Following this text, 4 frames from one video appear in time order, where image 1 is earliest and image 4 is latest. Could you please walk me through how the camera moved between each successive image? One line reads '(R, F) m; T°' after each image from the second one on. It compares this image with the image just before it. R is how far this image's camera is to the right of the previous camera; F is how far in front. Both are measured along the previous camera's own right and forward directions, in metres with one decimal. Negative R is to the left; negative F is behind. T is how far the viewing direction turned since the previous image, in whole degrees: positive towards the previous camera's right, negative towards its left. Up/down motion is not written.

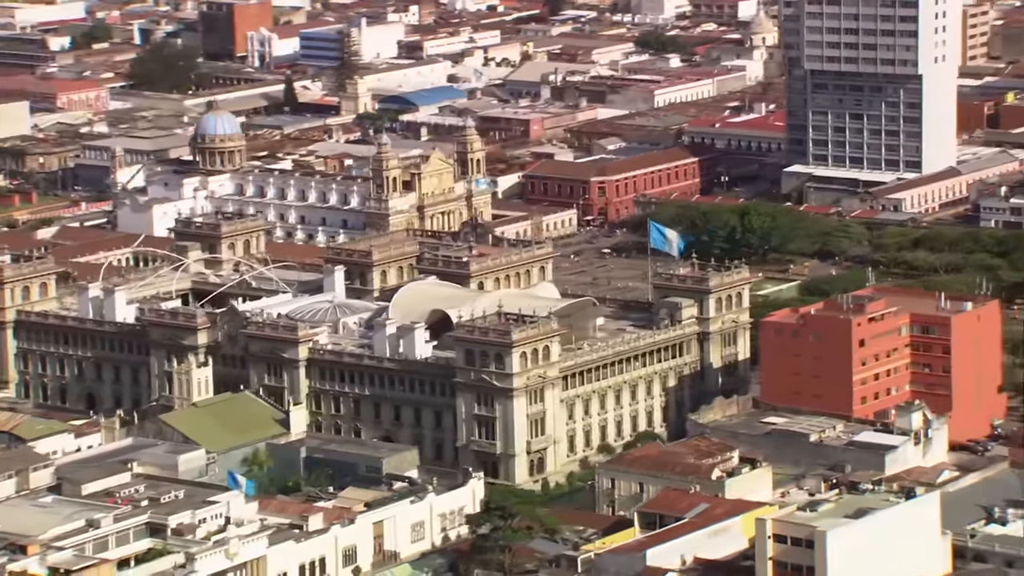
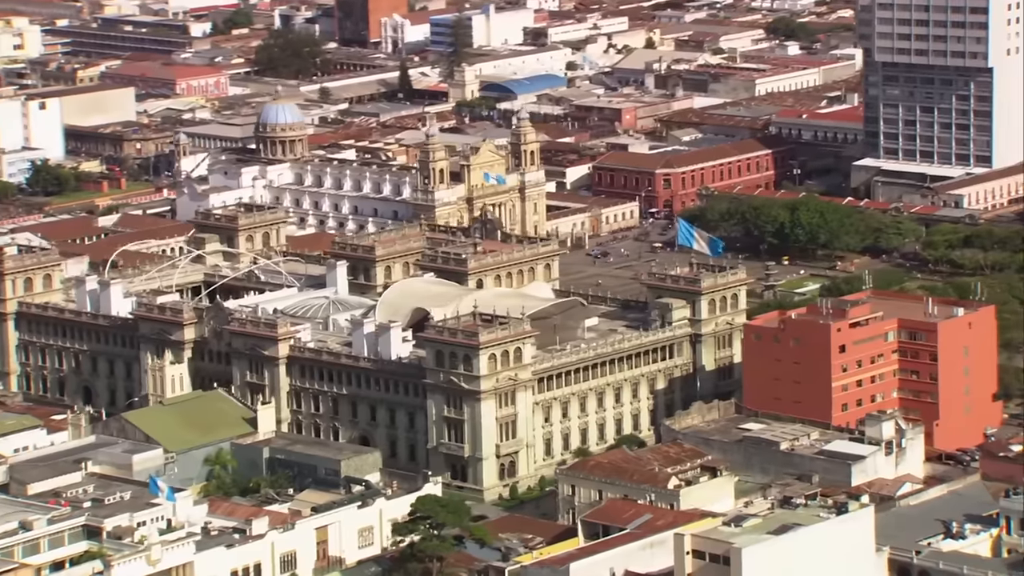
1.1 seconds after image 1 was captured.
(+4.6, +1.7) m; -4°
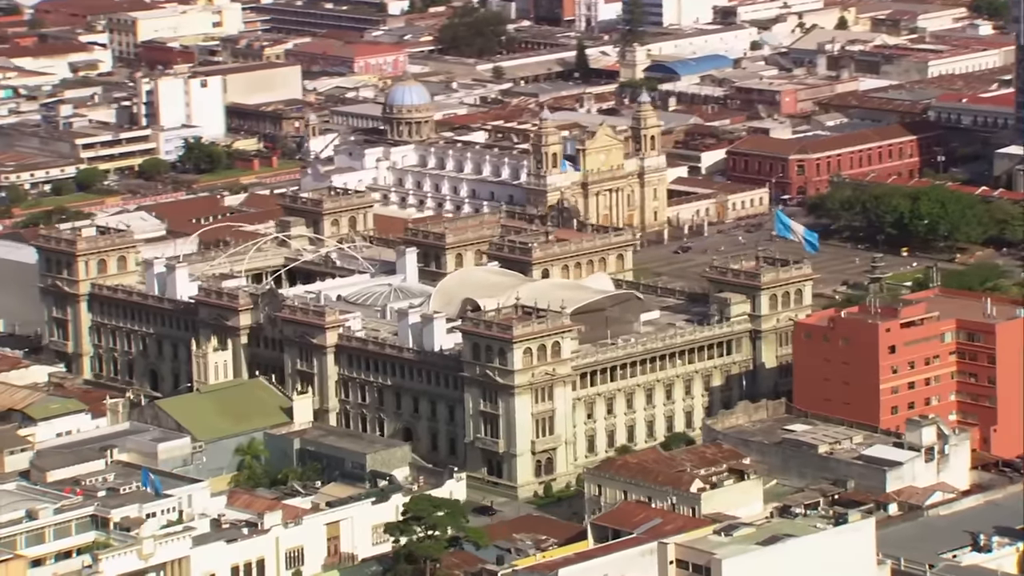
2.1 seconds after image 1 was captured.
(+4.2, +1.7) m; -5°
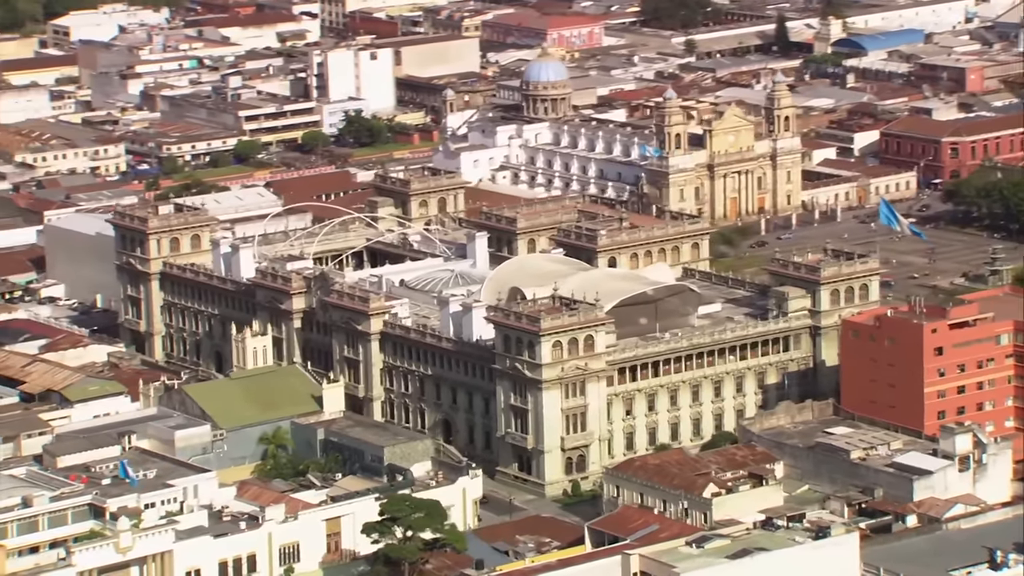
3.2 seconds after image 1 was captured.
(+4.8, +2.2) m; -5°
